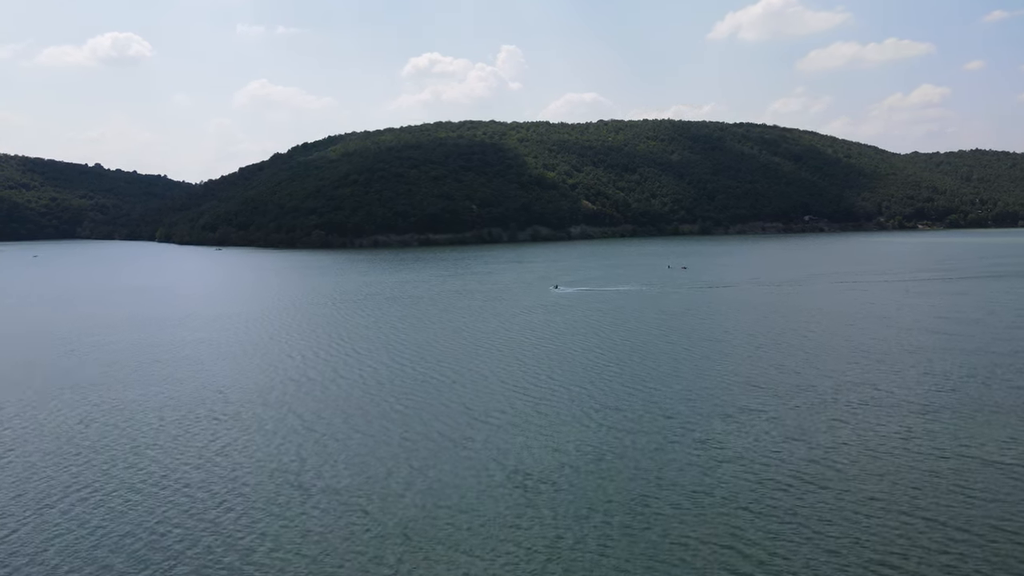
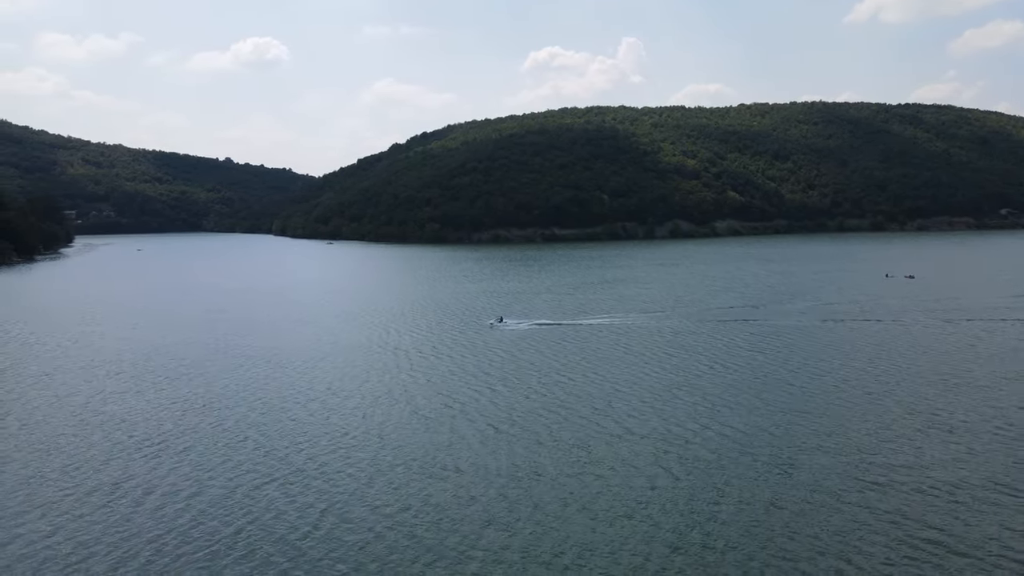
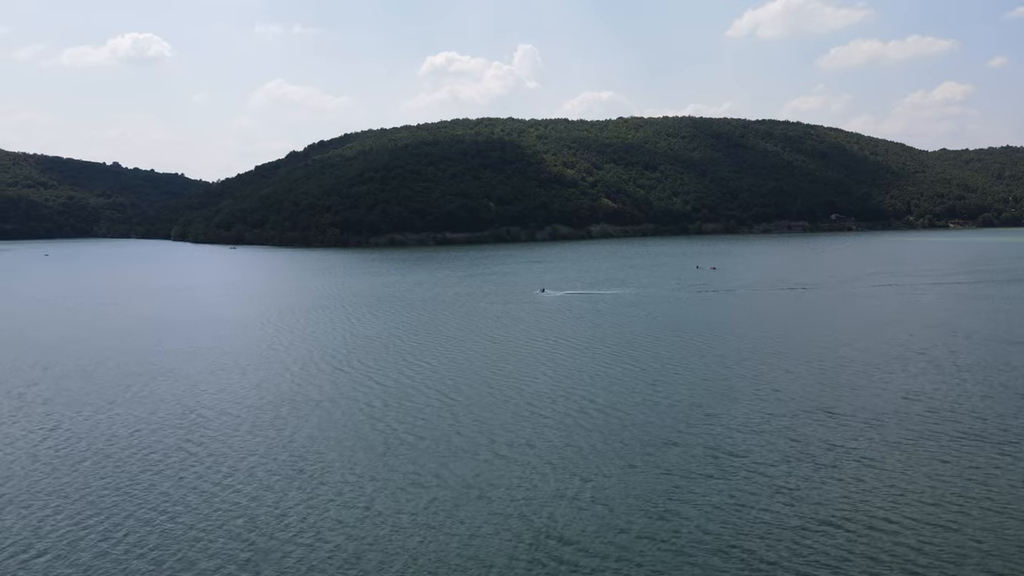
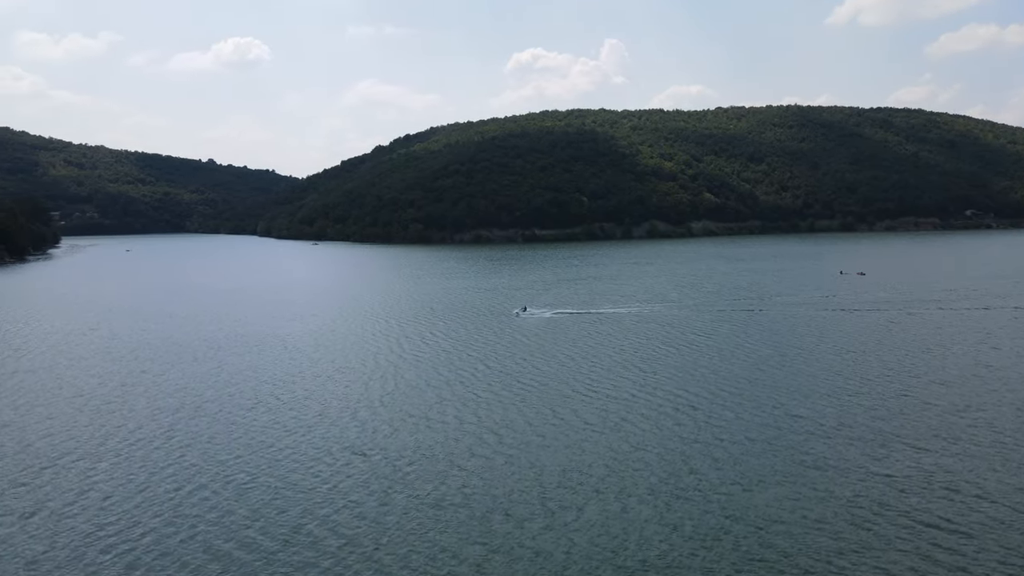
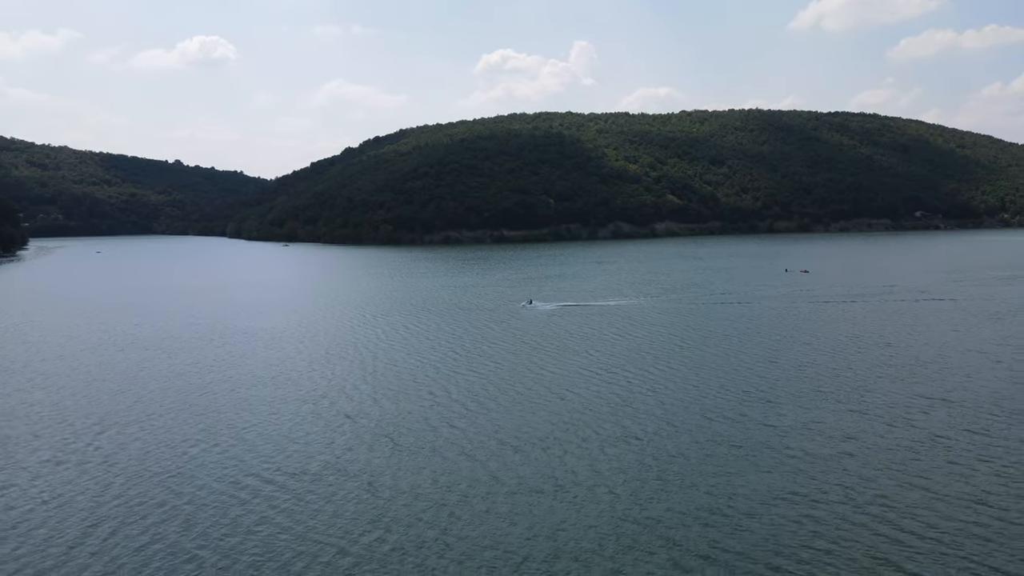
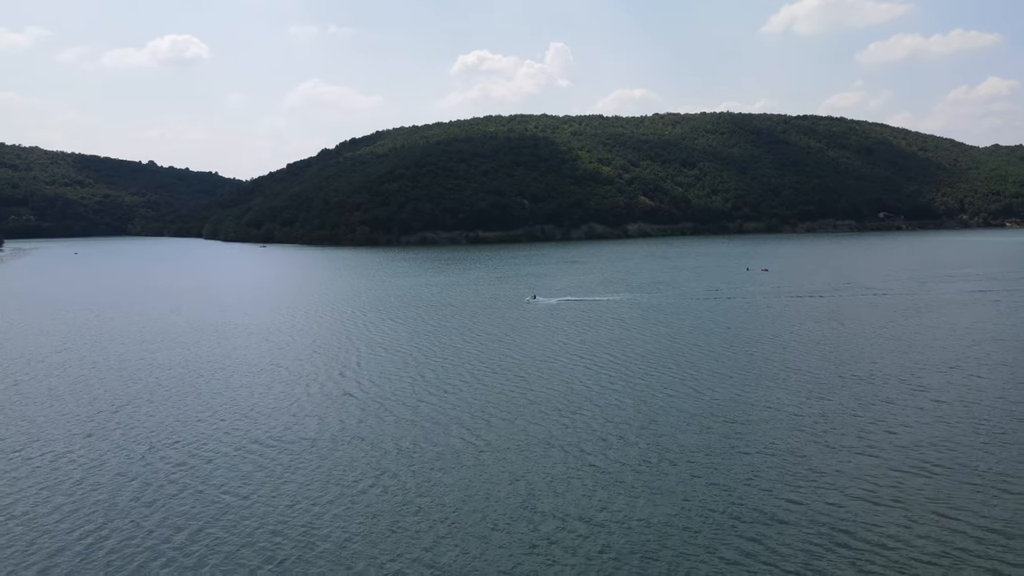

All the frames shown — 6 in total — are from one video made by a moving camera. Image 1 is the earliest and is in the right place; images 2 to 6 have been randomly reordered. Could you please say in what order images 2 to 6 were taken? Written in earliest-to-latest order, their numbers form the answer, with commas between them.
3, 6, 5, 4, 2
